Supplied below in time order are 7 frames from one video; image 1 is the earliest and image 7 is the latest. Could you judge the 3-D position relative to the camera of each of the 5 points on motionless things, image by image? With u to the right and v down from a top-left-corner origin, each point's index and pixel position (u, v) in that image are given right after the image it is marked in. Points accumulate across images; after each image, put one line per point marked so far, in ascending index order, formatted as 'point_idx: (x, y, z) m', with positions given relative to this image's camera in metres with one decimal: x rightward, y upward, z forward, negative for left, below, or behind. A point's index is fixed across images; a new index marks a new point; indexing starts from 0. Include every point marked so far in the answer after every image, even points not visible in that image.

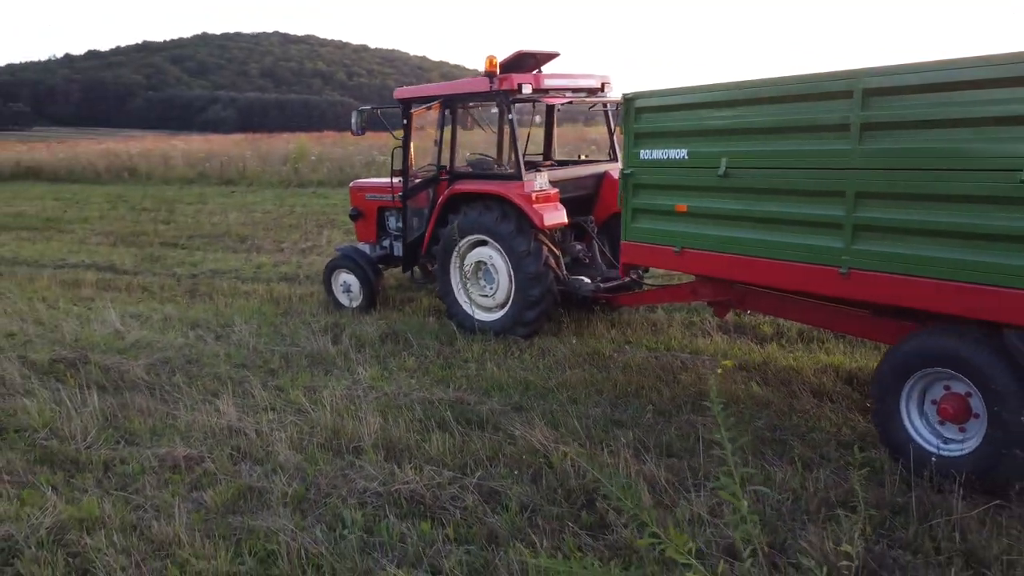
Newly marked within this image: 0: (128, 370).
0: (-2.3, -0.5, +5.0) m
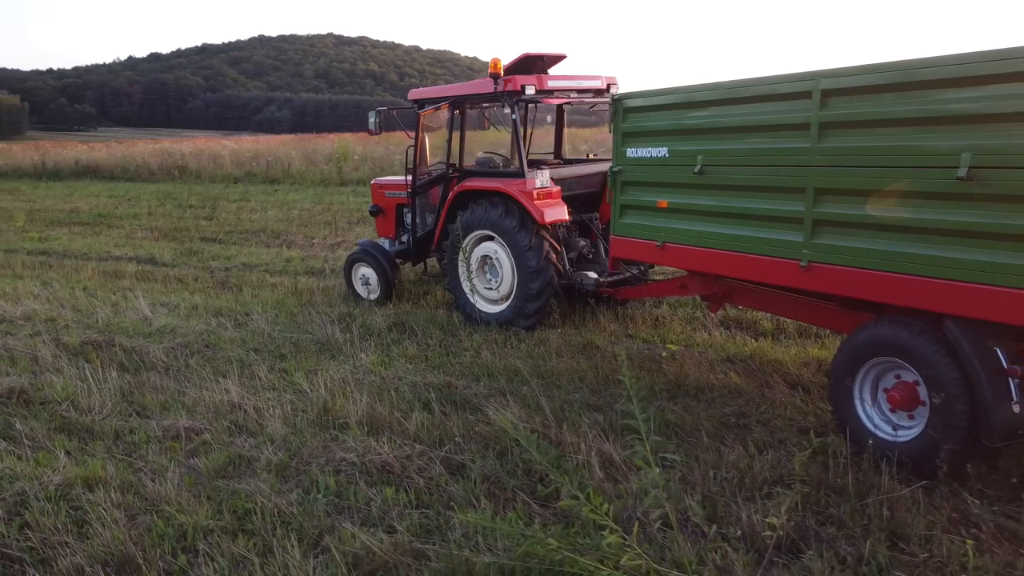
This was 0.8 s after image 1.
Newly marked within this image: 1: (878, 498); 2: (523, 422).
0: (-2.4, -0.4, +5.4) m
1: (+1.4, -0.8, +3.2) m
2: (+0.1, -0.7, +4.0) m
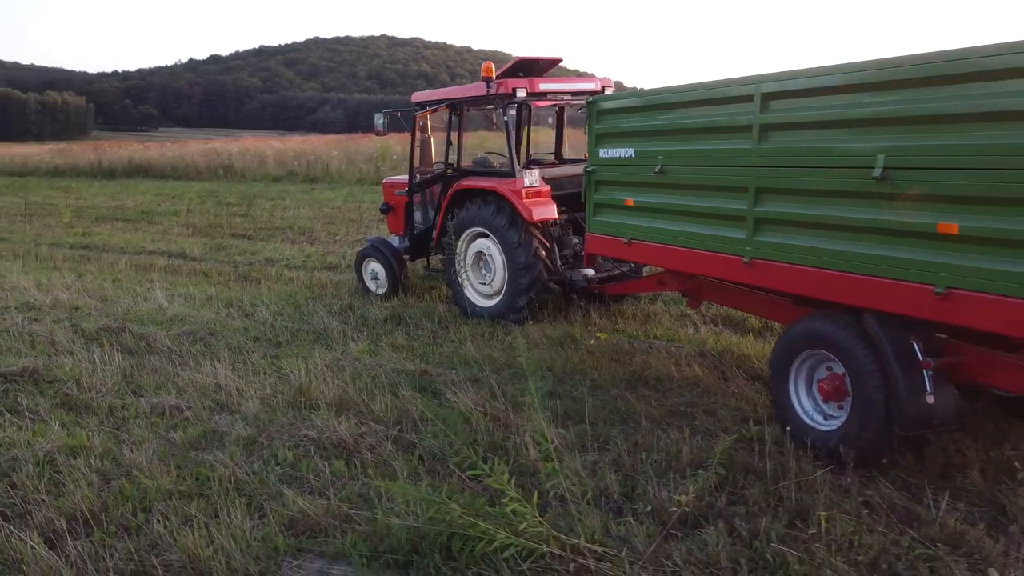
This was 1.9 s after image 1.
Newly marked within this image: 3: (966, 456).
0: (-2.5, -0.4, +5.8) m
1: (+1.1, -0.8, +3.3) m
2: (-0.2, -0.6, +4.3) m
3: (+2.0, -0.8, +3.6) m
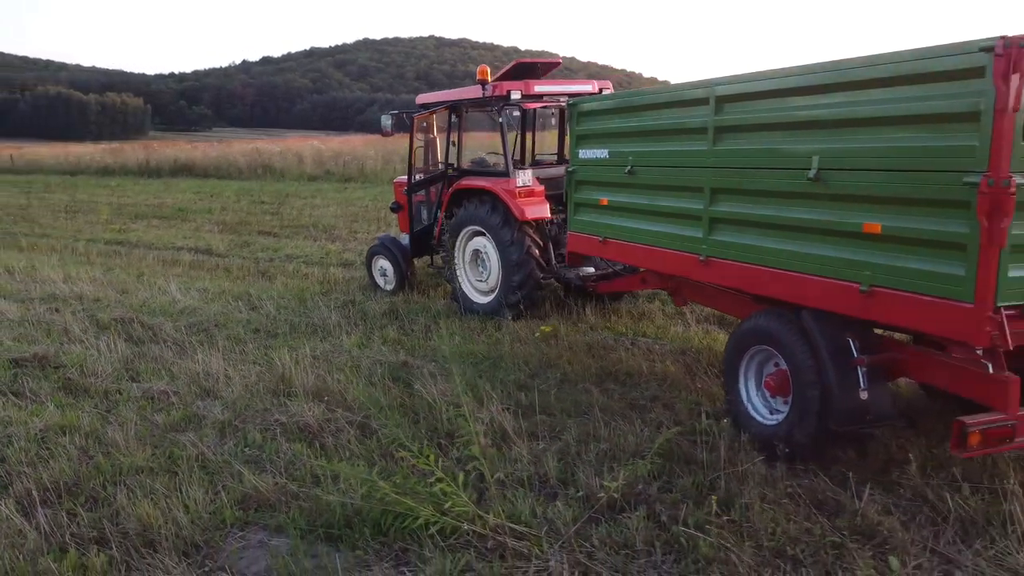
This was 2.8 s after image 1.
0: (-2.6, -0.3, +6.1) m
1: (+0.9, -0.8, +3.5) m
2: (-0.4, -0.6, +4.4) m
3: (+1.8, -0.7, +3.7) m
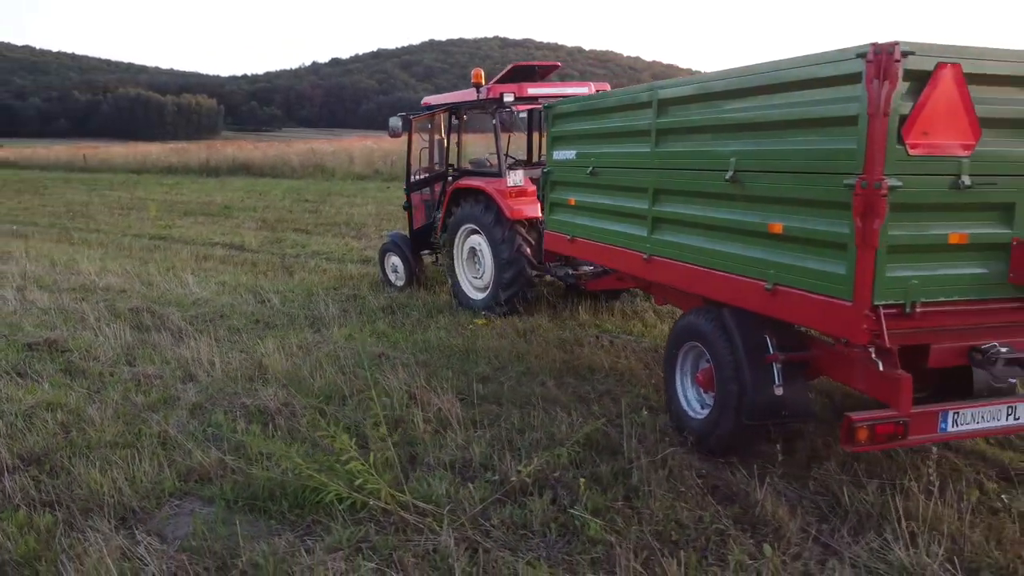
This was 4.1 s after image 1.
0: (-2.7, -0.2, +6.5) m
1: (+0.5, -0.8, +3.6) m
2: (-0.6, -0.6, +4.7) m
3: (+1.5, -0.7, +3.8) m
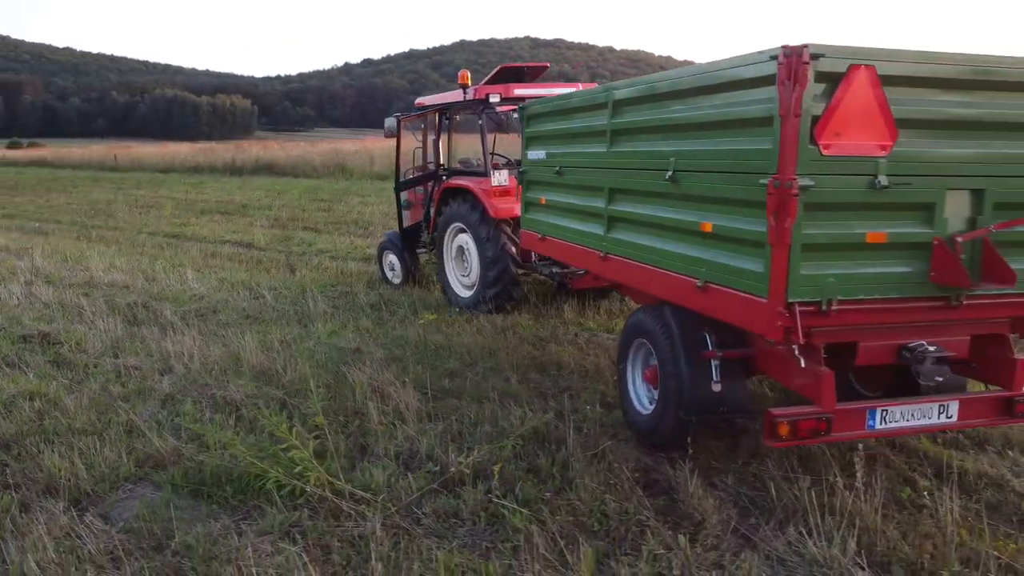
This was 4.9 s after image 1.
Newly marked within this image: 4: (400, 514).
0: (-2.9, -0.2, +6.7) m
1: (+0.3, -0.8, +3.7) m
2: (-0.8, -0.5, +4.8) m
3: (+1.2, -0.7, +3.8) m
4: (-0.4, -0.9, +3.2) m
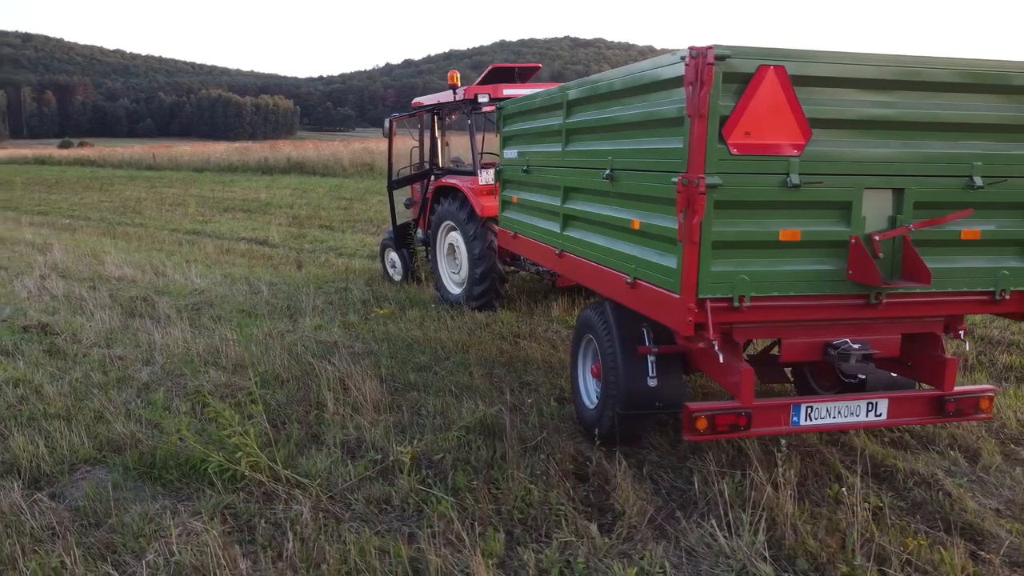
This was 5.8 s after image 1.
0: (-3.0, -0.2, +6.9) m
1: (0.0, -0.7, +3.8) m
2: (-1.0, -0.5, +4.9) m
3: (+1.0, -0.7, +3.9) m
4: (-0.7, -0.9, +3.4) m
